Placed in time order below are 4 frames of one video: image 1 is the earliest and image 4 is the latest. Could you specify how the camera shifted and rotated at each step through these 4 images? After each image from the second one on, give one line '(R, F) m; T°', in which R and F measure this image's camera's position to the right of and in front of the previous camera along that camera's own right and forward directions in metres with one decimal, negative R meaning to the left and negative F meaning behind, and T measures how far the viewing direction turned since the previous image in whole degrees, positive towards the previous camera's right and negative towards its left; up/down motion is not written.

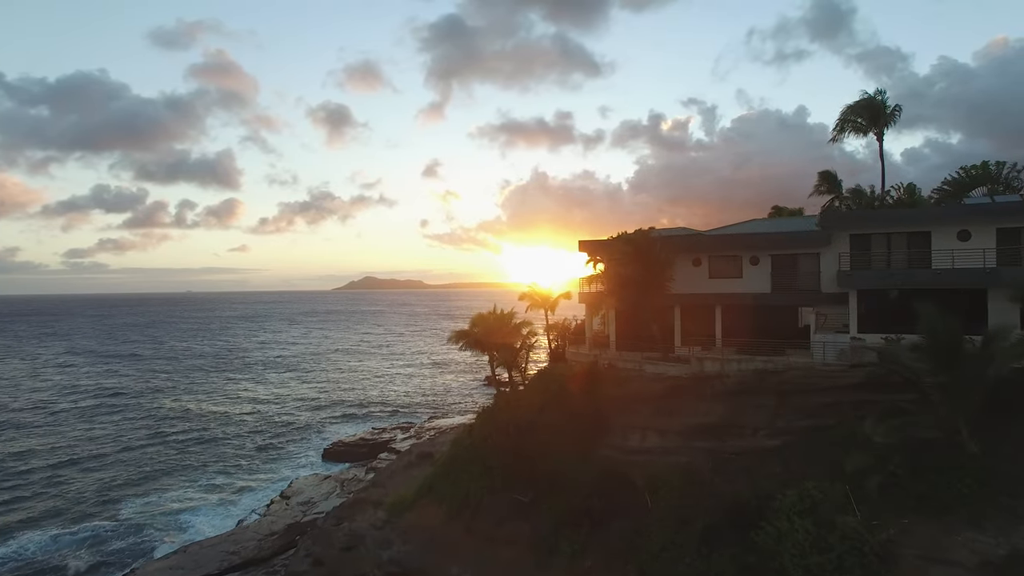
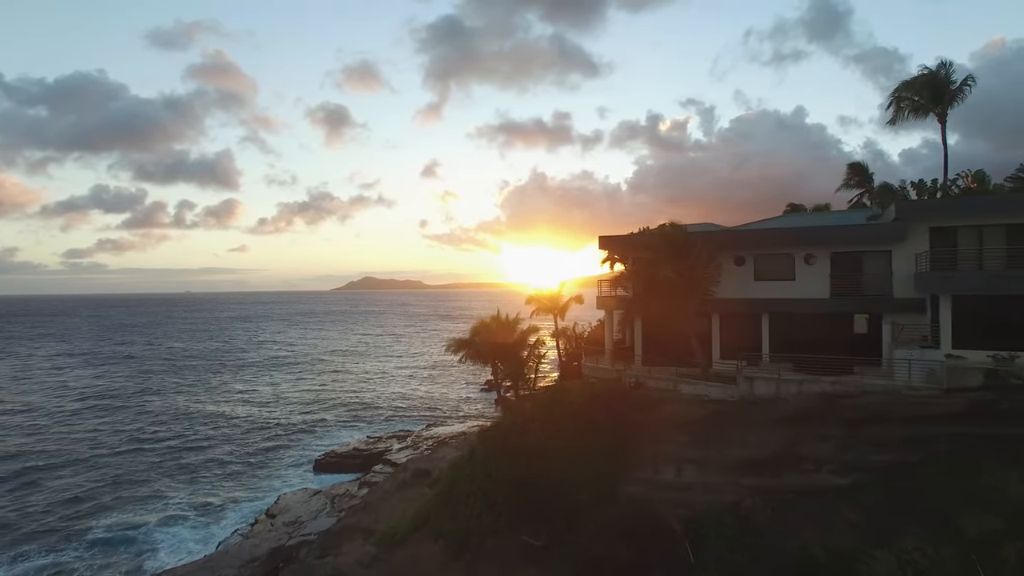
(-0.3, +3.6) m; 0°
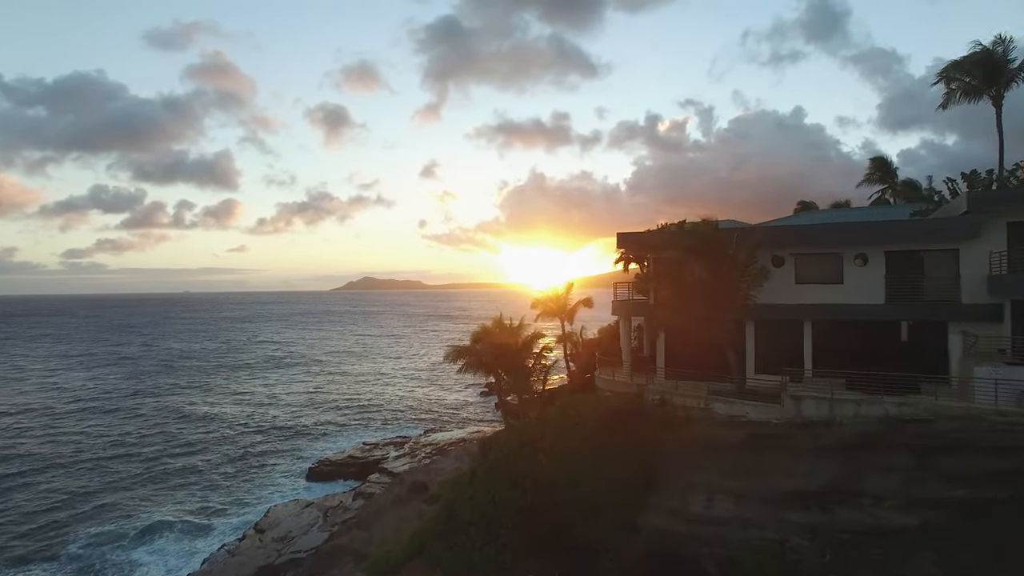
(-0.2, +2.4) m; 0°
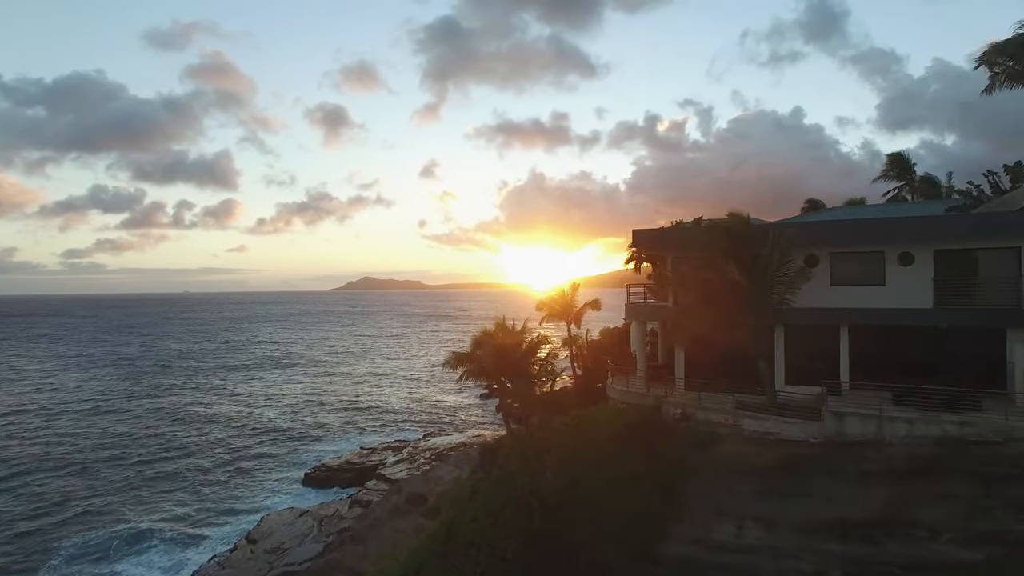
(-0.2, +1.7) m; 0°
